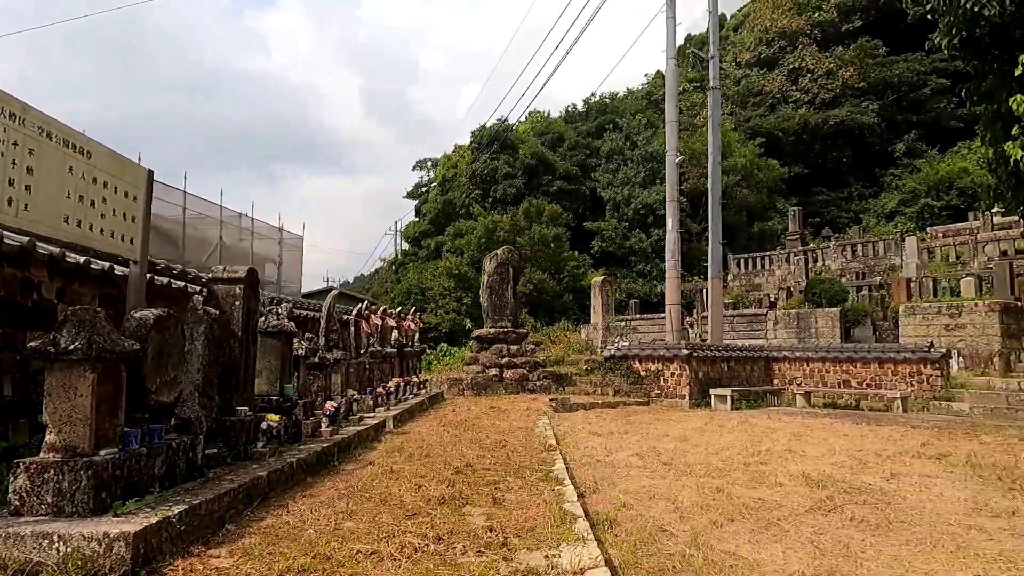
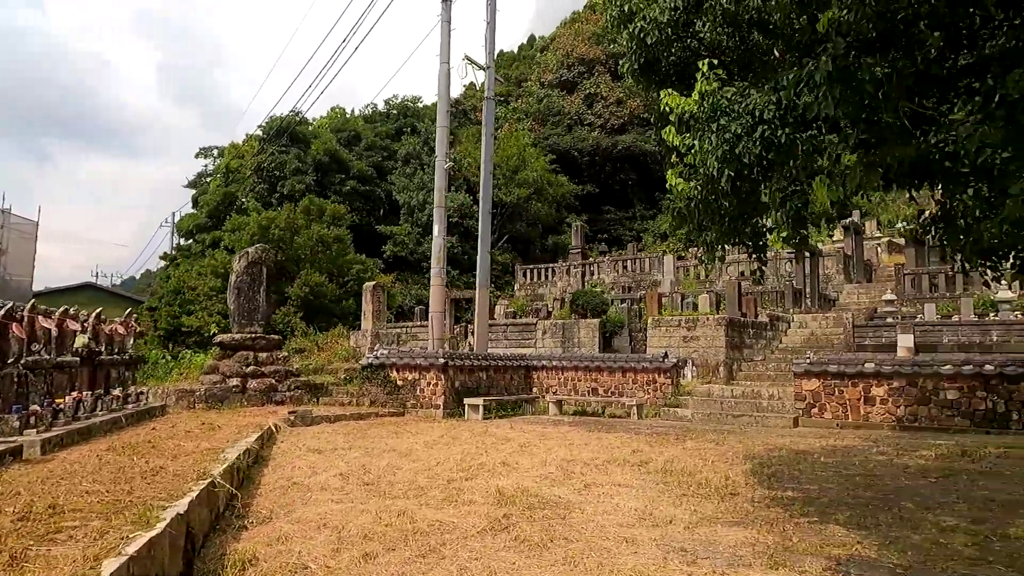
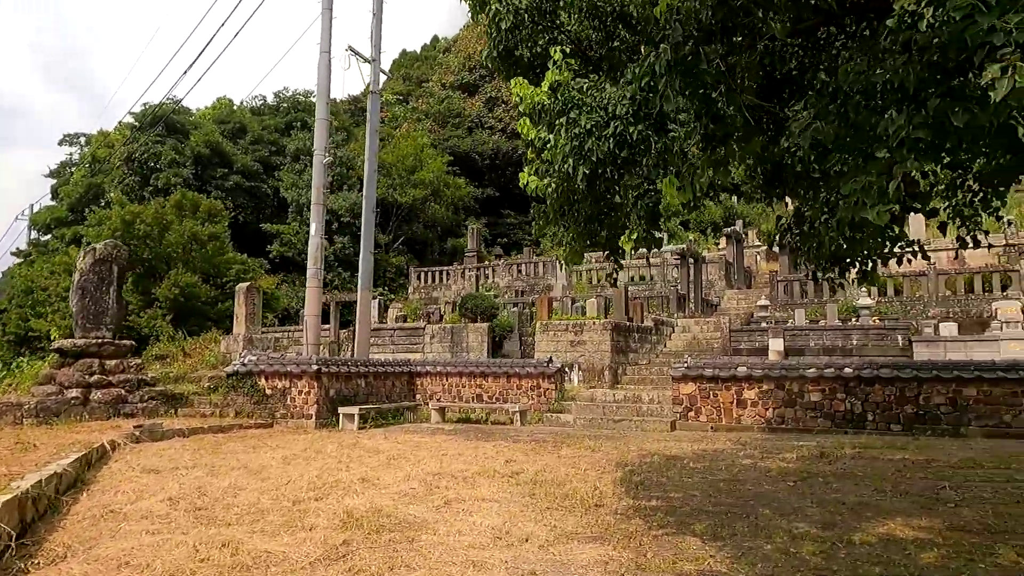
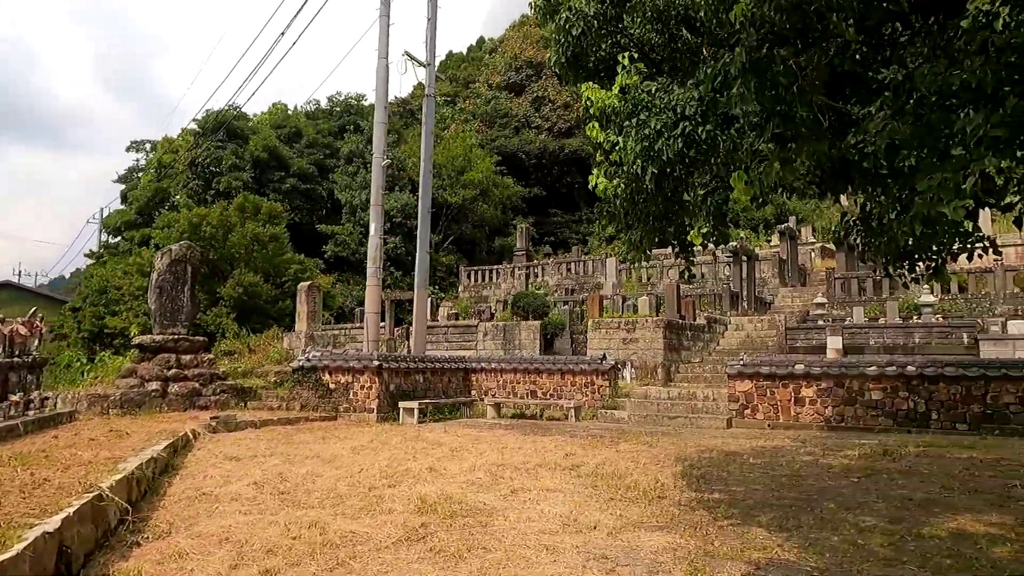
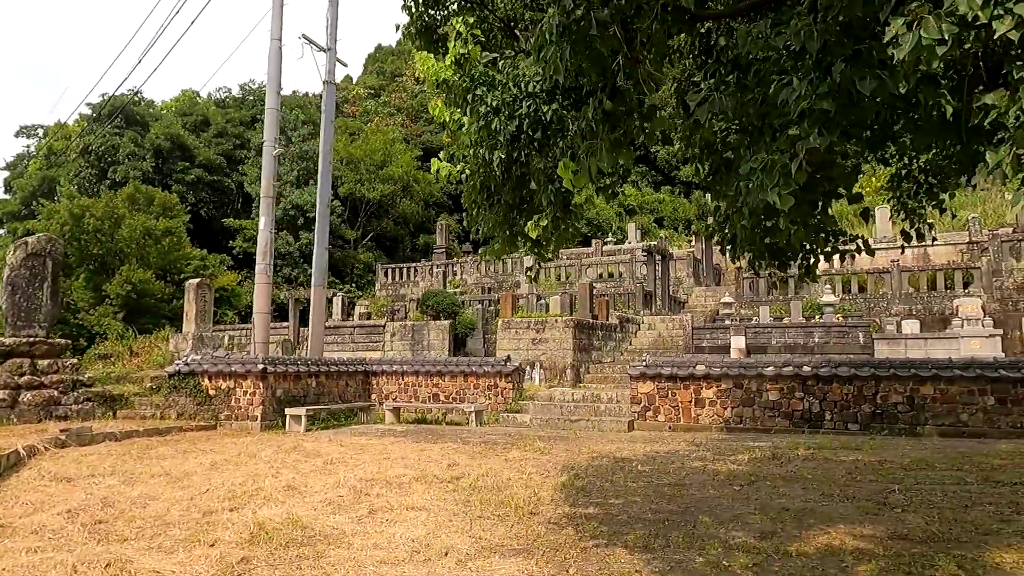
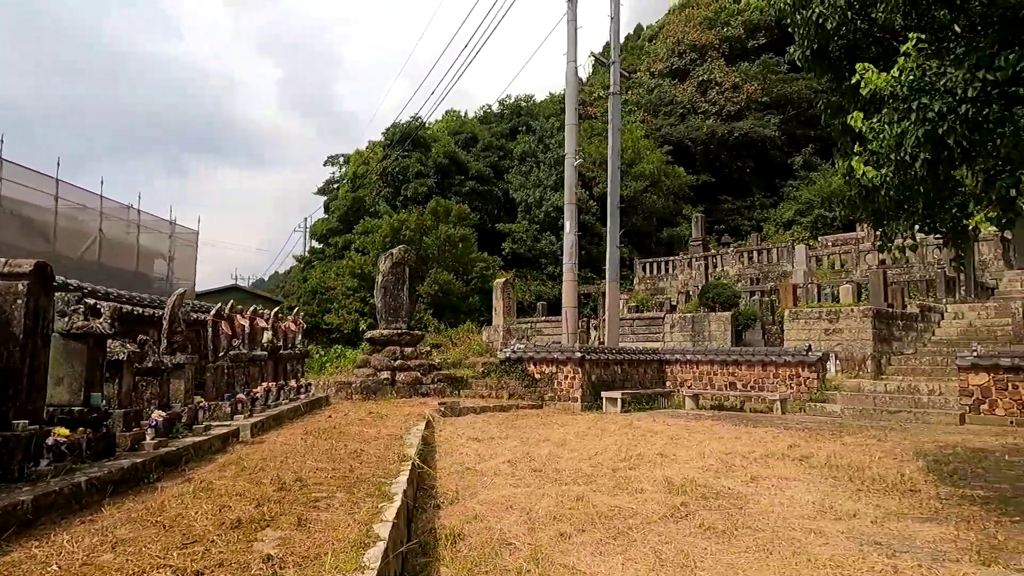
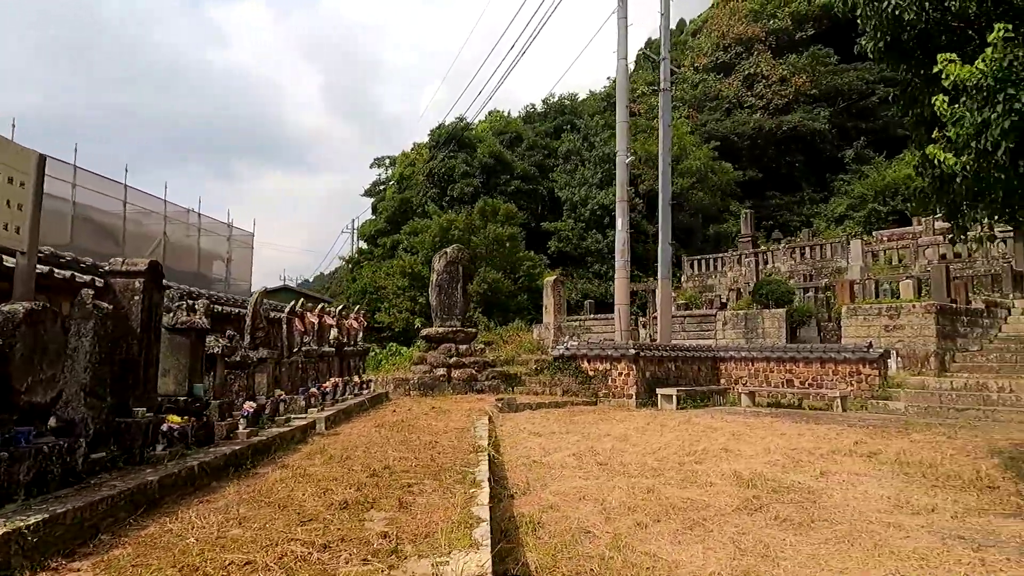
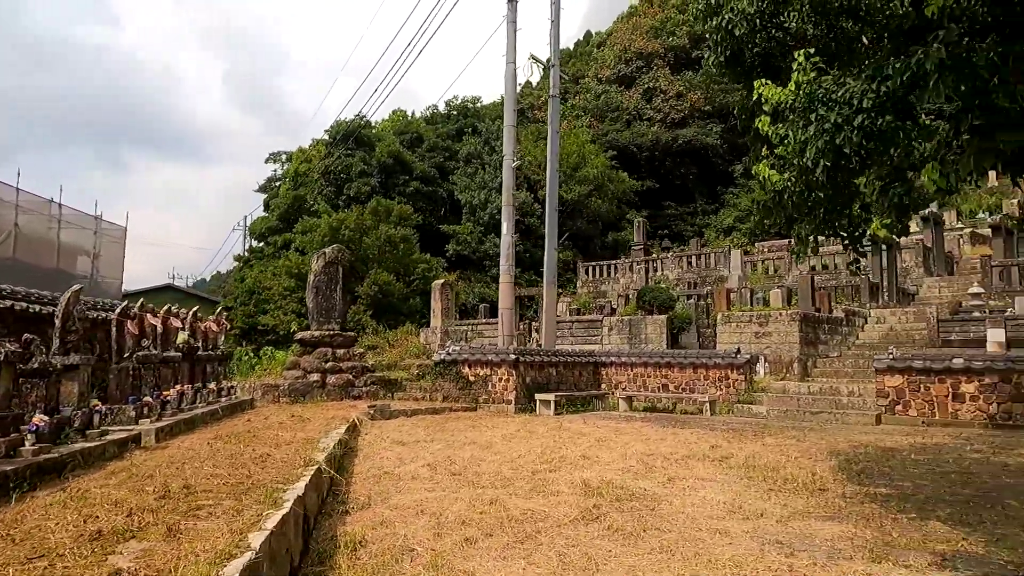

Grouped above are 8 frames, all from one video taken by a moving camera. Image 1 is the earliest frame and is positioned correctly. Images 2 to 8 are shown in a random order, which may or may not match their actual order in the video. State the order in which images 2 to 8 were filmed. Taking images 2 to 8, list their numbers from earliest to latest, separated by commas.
7, 6, 8, 2, 4, 3, 5
